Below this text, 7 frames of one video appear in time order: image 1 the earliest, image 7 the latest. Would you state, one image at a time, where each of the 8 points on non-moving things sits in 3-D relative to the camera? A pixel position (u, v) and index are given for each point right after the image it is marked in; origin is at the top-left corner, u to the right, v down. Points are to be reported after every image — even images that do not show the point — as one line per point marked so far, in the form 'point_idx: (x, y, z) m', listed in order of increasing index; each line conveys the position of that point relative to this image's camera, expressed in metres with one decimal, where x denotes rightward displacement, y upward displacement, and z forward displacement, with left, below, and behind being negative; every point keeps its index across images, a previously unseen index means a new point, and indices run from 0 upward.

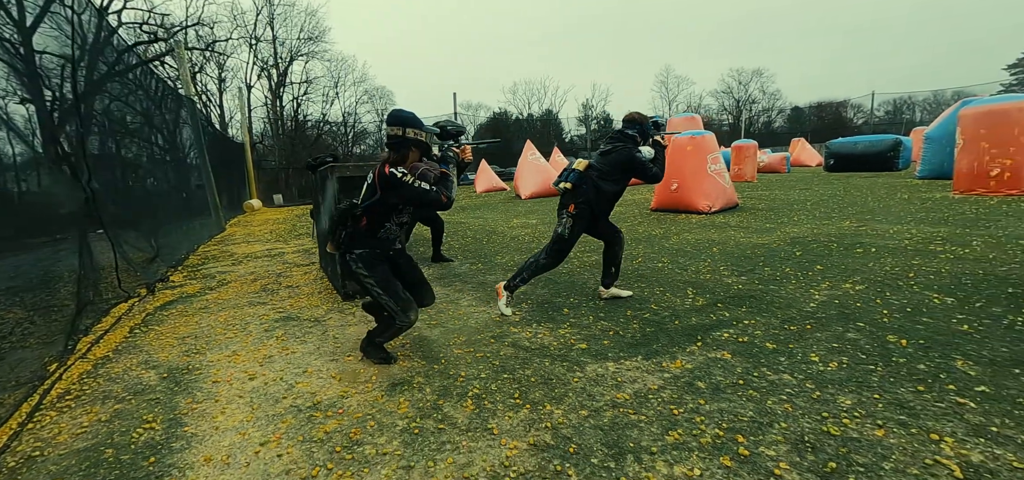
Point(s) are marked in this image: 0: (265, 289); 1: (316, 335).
0: (-2.3, -0.5, +4.2) m
1: (-1.2, -0.6, +2.8) m
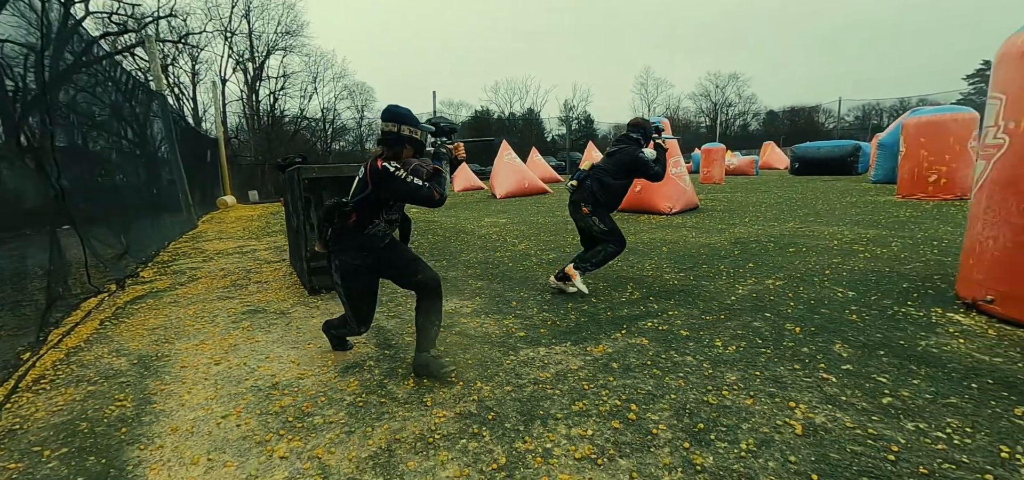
0: (-2.7, -0.4, +4.3) m
1: (-1.6, -0.6, +3.0) m
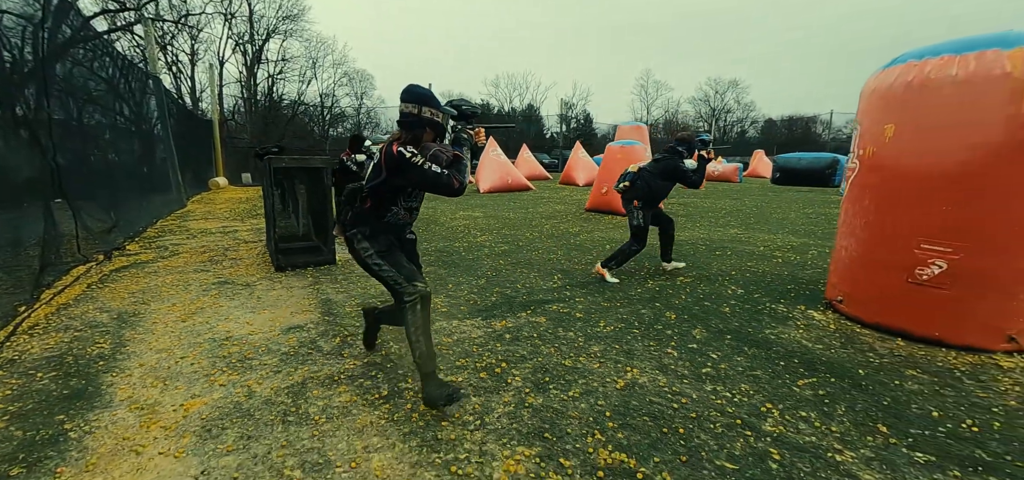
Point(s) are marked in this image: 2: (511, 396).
0: (-3.2, -0.2, +4.8) m
1: (-2.1, -0.4, +3.5) m
2: (0.0, -0.7, +2.0) m
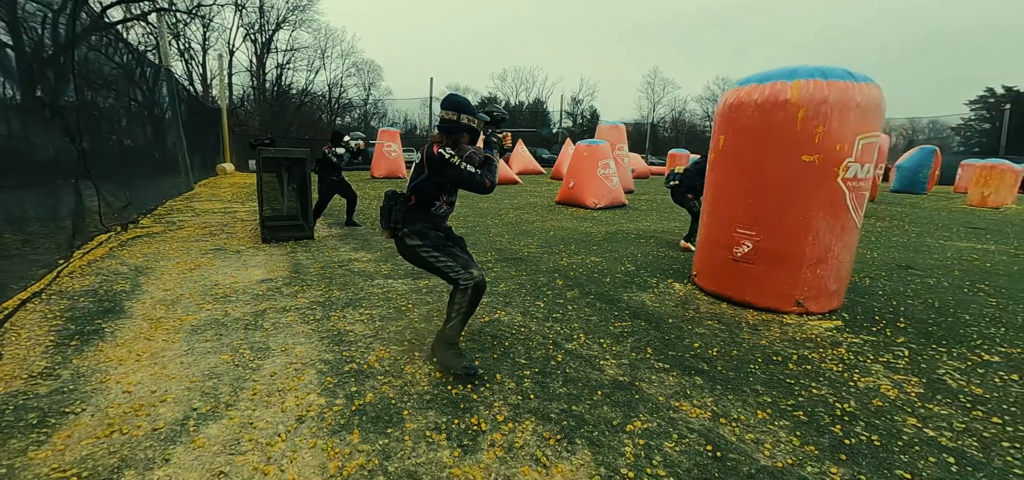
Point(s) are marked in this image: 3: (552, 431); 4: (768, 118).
0: (-3.8, +0.1, +5.7) m
1: (-2.7, -0.2, +4.4) m
2: (-0.7, -0.5, +2.9) m
3: (+0.1, -0.8, +1.9) m
4: (+1.8, +0.9, +3.2) m
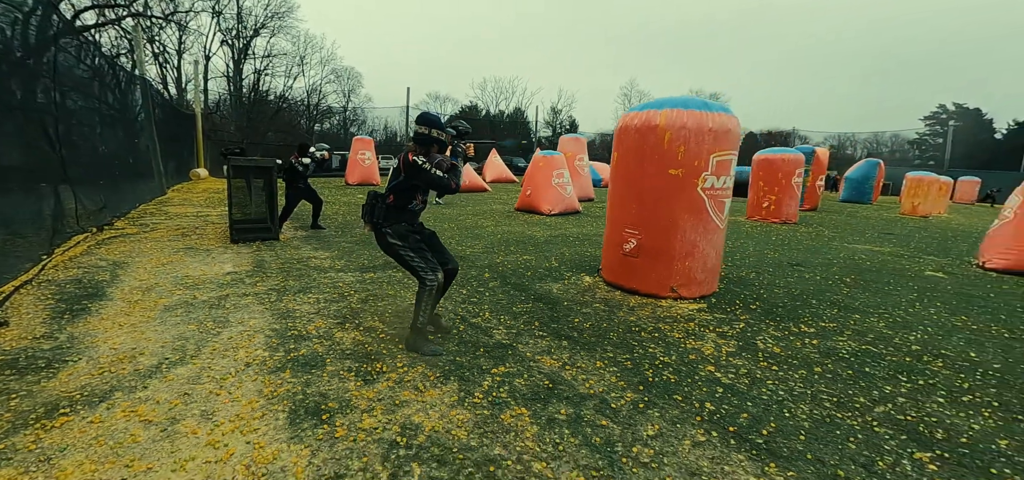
0: (-4.6, +0.1, +6.2) m
1: (-3.4, -0.2, +4.9) m
2: (-1.4, -0.5, +3.5) m
3: (-0.5, -0.7, +2.5) m
4: (+1.2, +0.9, +4.0) m
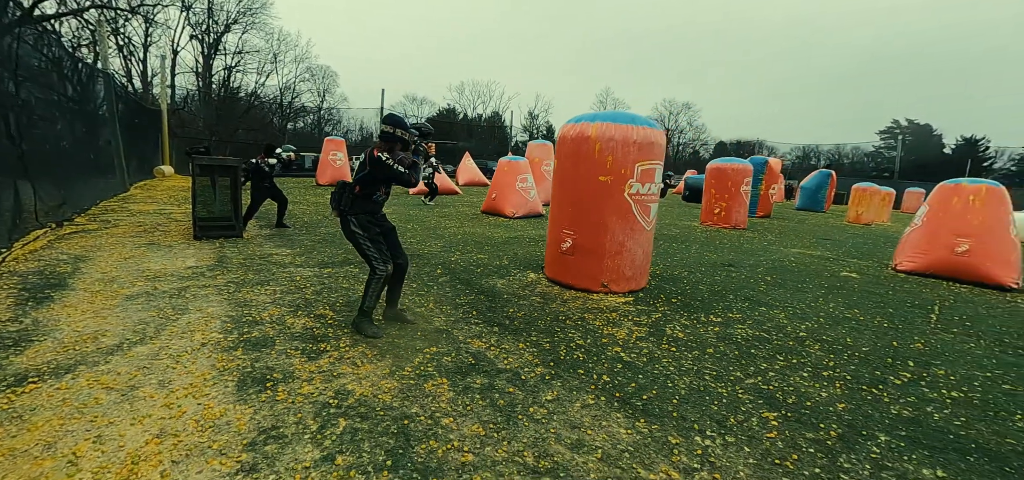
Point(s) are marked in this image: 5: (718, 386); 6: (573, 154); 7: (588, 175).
0: (-5.2, +0.1, +6.3) m
1: (-4.0, -0.1, +5.1) m
2: (-1.9, -0.5, +3.8) m
3: (-0.9, -0.7, +2.9) m
4: (+0.7, +0.9, +4.4) m
5: (+1.3, -0.9, +2.8) m
6: (+0.6, +0.9, +4.5) m
7: (+0.7, +0.6, +4.4) m
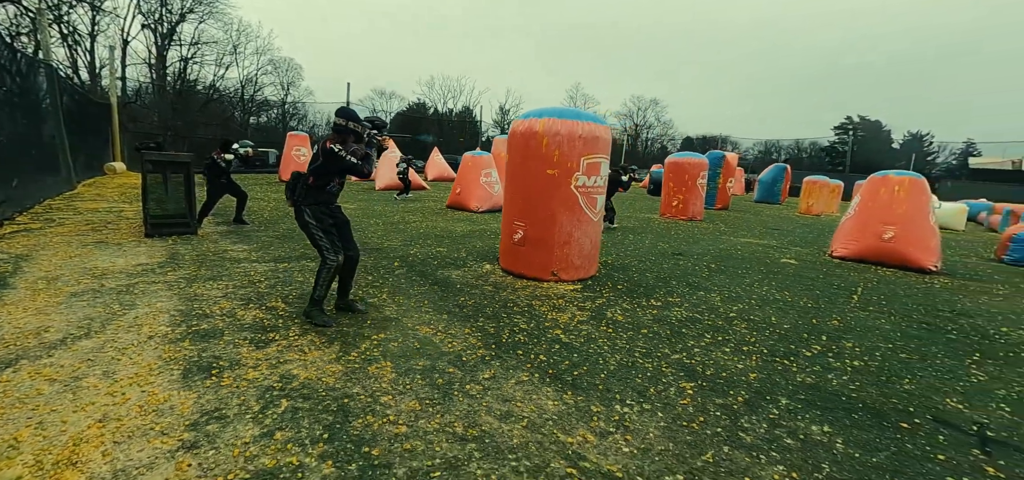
0: (-5.8, +0.2, +6.2) m
1: (-4.5, -0.1, +5.0) m
2: (-2.3, -0.4, +3.9) m
3: (-1.3, -0.7, +3.0) m
4: (+0.2, +1.0, +4.6) m
5: (+0.9, -0.8, +3.1) m
6: (+0.1, +0.9, +4.6) m
7: (+0.3, +0.7, +4.6) m
